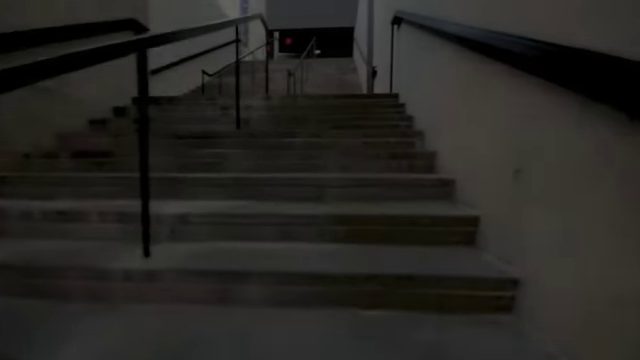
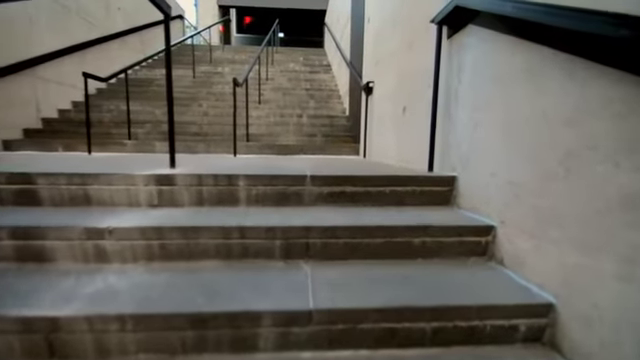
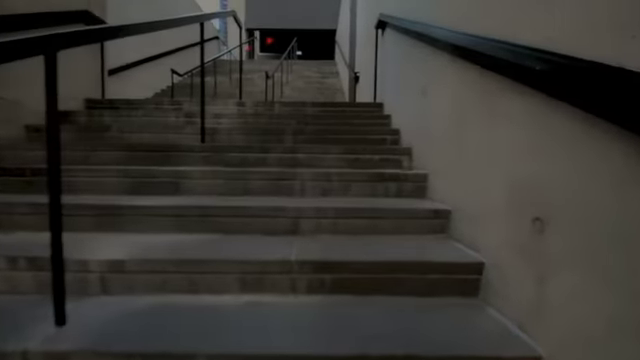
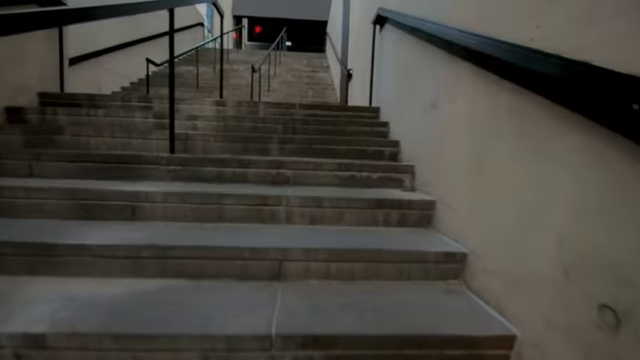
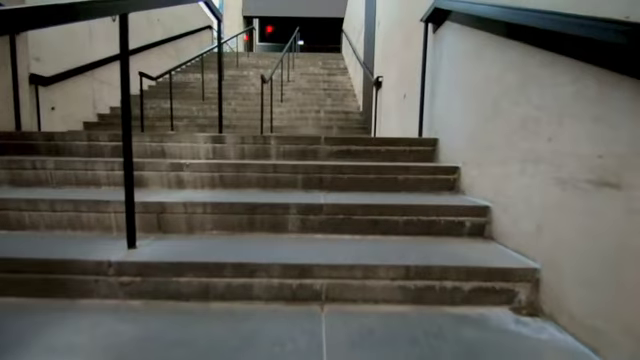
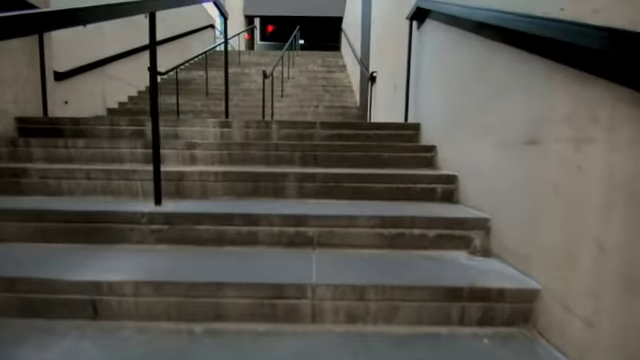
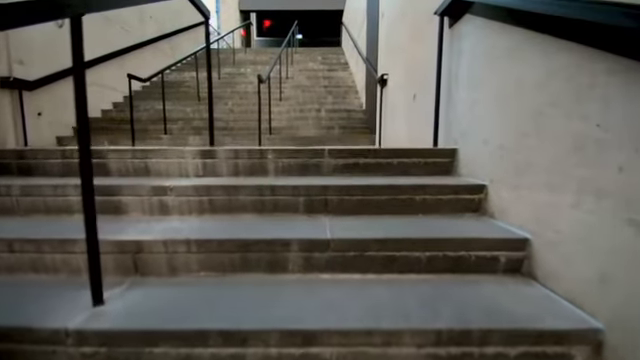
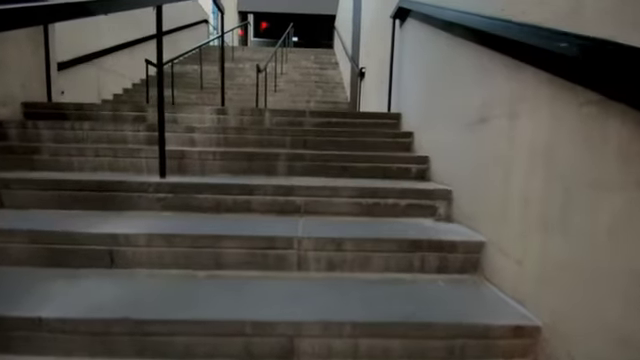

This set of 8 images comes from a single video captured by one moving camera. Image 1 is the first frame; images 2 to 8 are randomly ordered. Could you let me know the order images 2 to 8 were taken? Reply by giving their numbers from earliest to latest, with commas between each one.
3, 4, 8, 6, 5, 7, 2
